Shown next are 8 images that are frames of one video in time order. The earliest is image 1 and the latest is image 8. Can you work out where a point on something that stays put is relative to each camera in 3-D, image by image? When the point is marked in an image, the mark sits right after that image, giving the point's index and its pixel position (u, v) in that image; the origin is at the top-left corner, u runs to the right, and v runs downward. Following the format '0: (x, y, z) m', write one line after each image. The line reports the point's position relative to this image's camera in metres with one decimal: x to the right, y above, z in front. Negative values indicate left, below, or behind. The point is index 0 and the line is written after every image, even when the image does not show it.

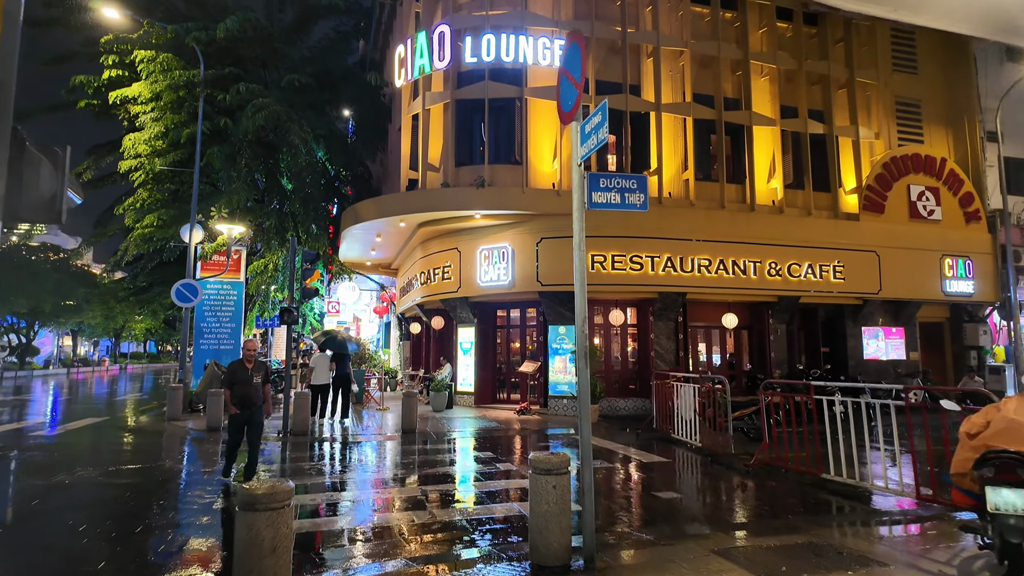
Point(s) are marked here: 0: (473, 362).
0: (-1.2, -2.3, +18.1) m
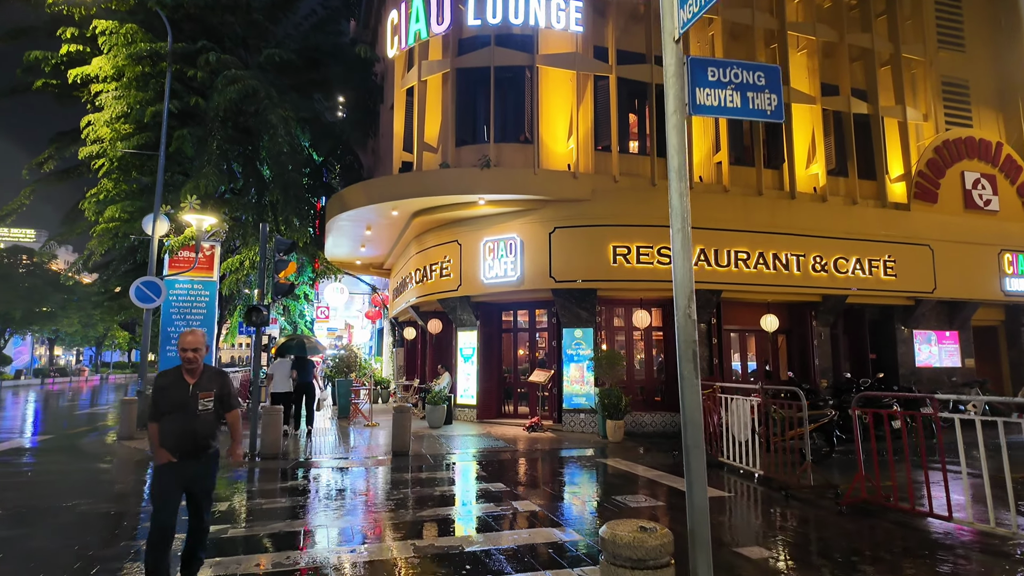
0: (-1.0, -2.3, +15.9) m
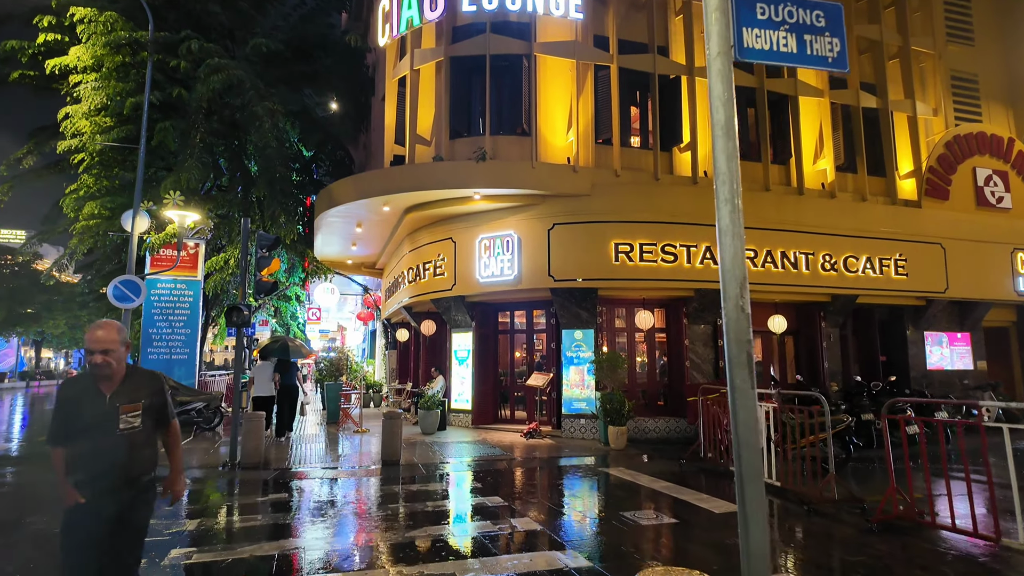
0: (-1.1, -2.3, +15.2) m
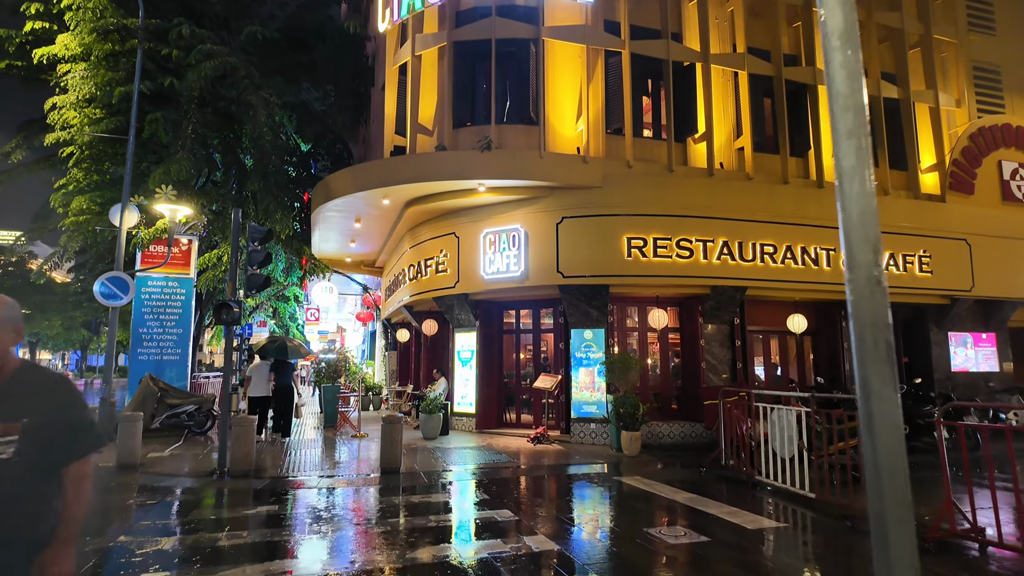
0: (-1.0, -2.2, +14.5) m
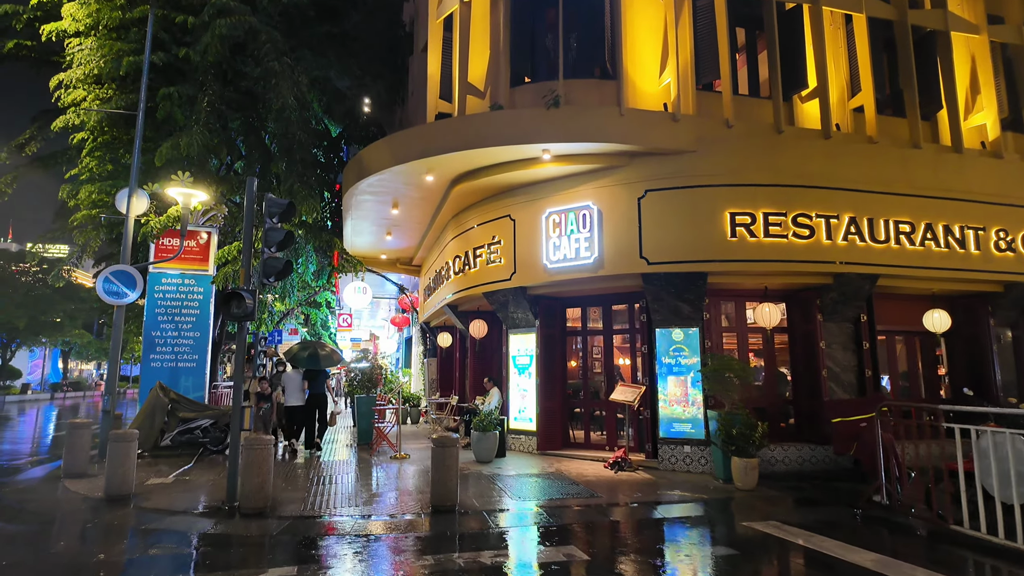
0: (+0.4, -2.1, +12.1) m
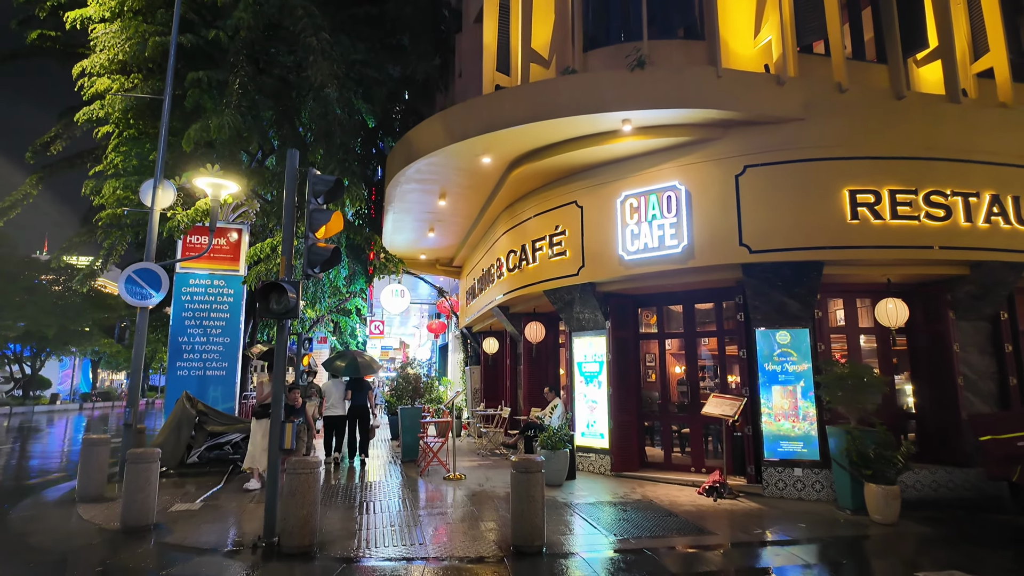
0: (+1.7, -2.0, +10.6) m
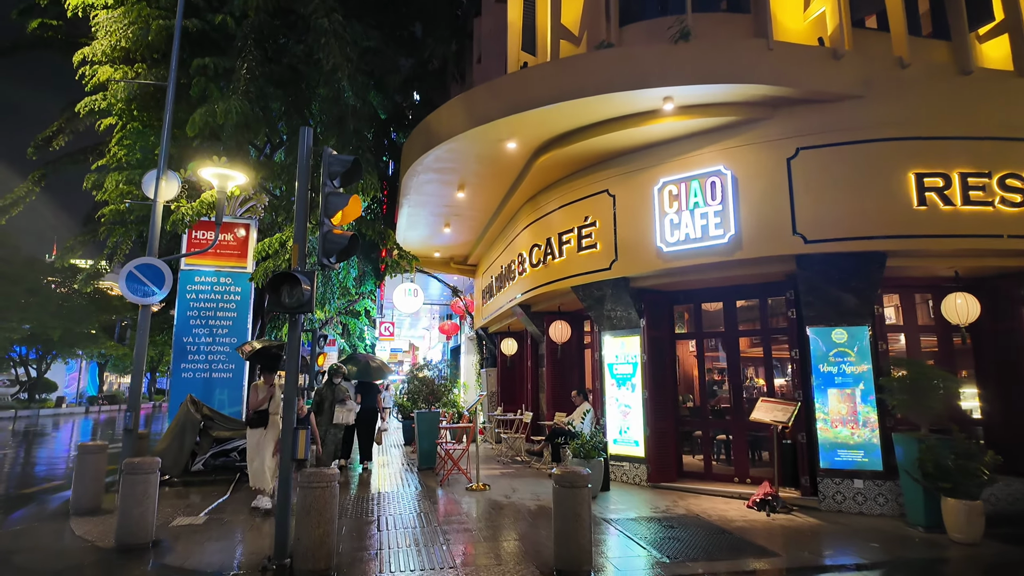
0: (+2.1, -1.9, +9.8) m
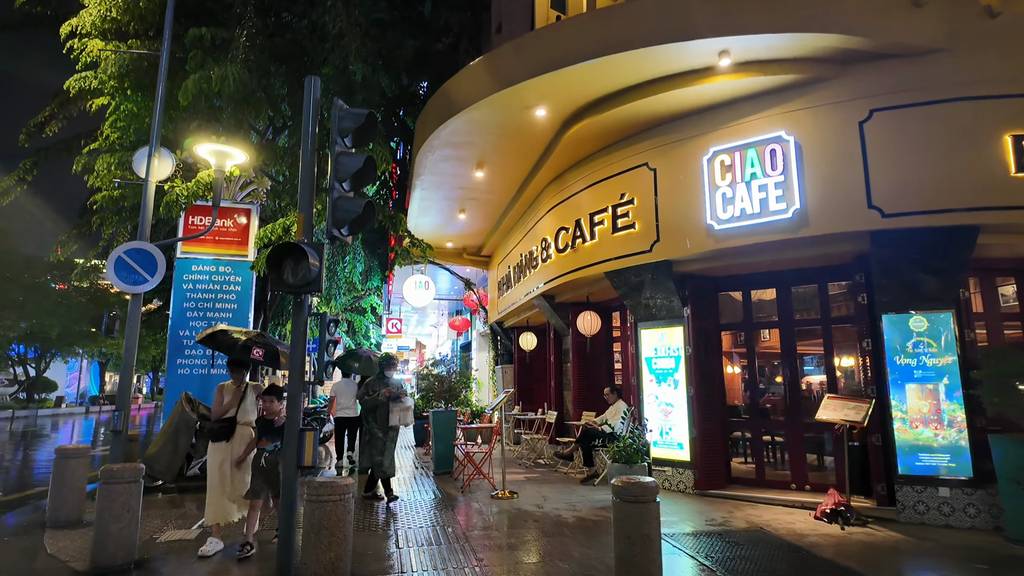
0: (+2.5, -1.7, +8.9) m
